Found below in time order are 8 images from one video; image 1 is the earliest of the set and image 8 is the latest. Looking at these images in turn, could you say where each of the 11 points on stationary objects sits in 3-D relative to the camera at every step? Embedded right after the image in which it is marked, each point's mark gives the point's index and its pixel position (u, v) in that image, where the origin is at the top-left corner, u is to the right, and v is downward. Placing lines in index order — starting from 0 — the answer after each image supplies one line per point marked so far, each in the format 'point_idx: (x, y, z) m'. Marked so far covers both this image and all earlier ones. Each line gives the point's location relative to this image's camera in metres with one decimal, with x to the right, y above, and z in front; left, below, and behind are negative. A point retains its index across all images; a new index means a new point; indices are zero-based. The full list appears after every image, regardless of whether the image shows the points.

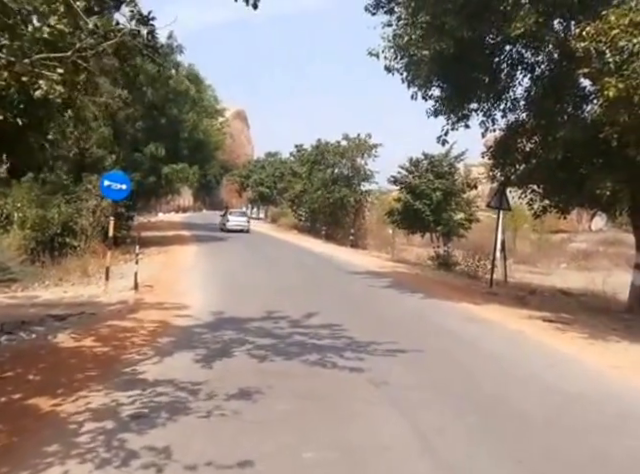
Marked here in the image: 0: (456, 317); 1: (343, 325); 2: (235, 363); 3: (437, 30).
0: (+2.4, -1.4, +11.2) m
1: (+0.3, -1.3, +9.6) m
2: (-1.0, -1.4, +7.0) m
3: (+2.4, +4.3, +13.0) m
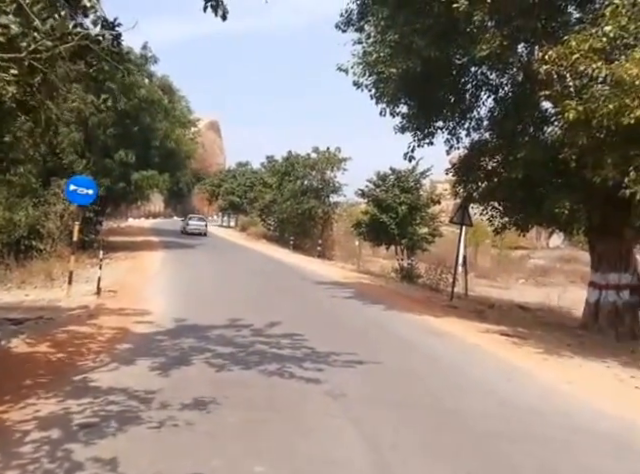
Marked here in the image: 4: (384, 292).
0: (+1.8, -1.7, +11.3) m
1: (-0.3, -1.5, +9.6) m
2: (-1.4, -1.5, +7.0) m
3: (+1.7, +4.0, +13.3) m
4: (+1.6, -1.5, +16.7) m
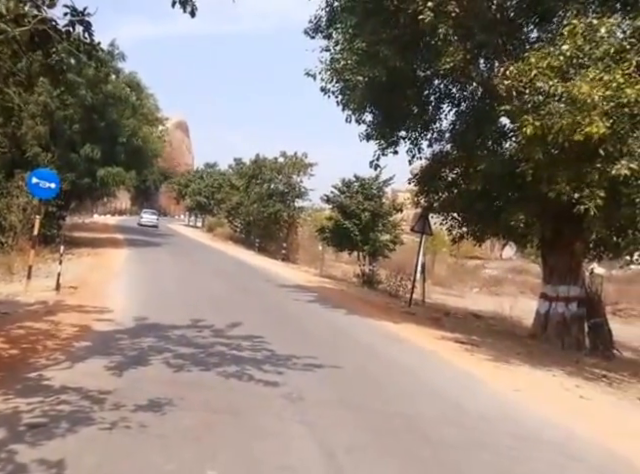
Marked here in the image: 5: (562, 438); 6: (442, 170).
0: (+1.0, -1.8, +11.5) m
1: (-0.9, -1.6, +9.7) m
2: (-1.9, -1.5, +7.0) m
3: (+1.1, +3.9, +13.5) m
4: (+0.7, -1.7, +16.9) m
5: (+2.4, -2.0, +6.3) m
6: (+3.1, +1.6, +15.6) m
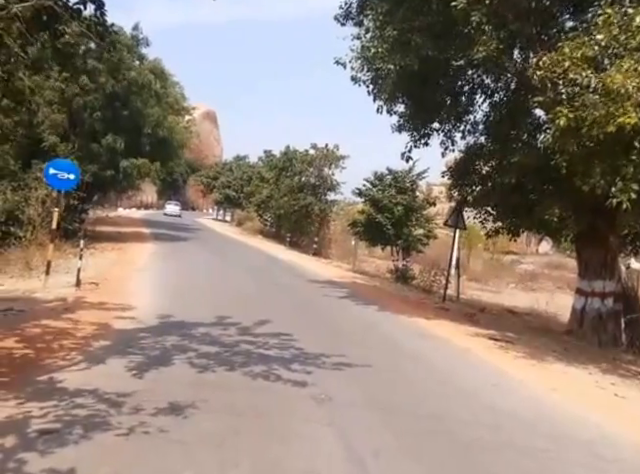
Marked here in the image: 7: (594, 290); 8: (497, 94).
0: (+1.6, -1.7, +11.0) m
1: (-0.4, -1.5, +9.3) m
2: (-1.6, -1.4, +6.6) m
3: (+1.7, +4.0, +12.9) m
4: (+1.5, -1.5, +16.4) m
5: (+2.7, -1.9, +5.8) m
6: (+3.8, +1.8, +14.9) m
7: (+6.3, -1.2, +14.1) m
8: (+4.0, +3.3, +13.8) m
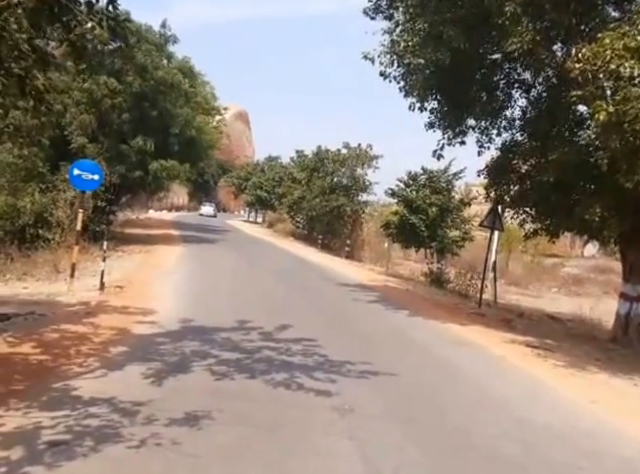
0: (+2.1, -1.7, +10.6) m
1: (0.0, -1.5, +9.0) m
2: (-1.3, -1.5, +6.4) m
3: (+2.3, +4.0, +12.5) m
4: (+2.2, -1.5, +16.0) m
5: (+2.9, -2.0, +5.3) m
6: (+4.5, +1.8, +14.4) m
7: (+7.0, -1.2, +13.4) m
8: (+4.7, +3.2, +13.3) m
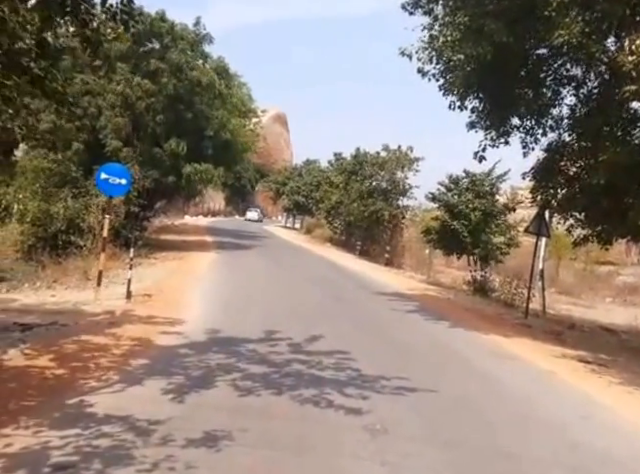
0: (+2.6, -1.8, +10.0) m
1: (+0.4, -1.6, +8.6) m
2: (-1.0, -1.5, +6.1) m
3: (+3.0, +3.9, +12.0) m
4: (+3.2, -1.7, +15.4) m
5: (+3.1, -2.0, +4.7) m
6: (+5.3, +1.6, +13.7) m
7: (+7.7, -1.4, +12.5) m
8: (+5.4, +3.1, +12.6) m
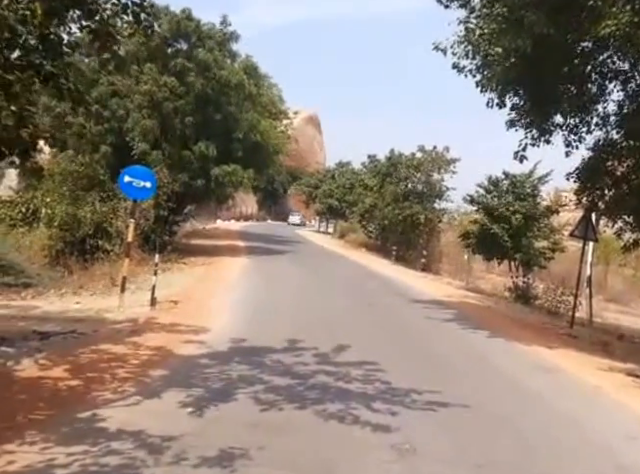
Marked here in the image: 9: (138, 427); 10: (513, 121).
0: (+3.1, -1.9, +9.4) m
1: (+0.8, -1.6, +8.1) m
2: (-0.8, -1.6, +5.8) m
3: (+3.6, +3.8, +11.4) m
4: (+4.0, -1.8, +14.8) m
5: (+3.3, -2.1, +4.1) m
6: (+6.0, +1.5, +13.0) m
7: (+8.3, -1.4, +11.6) m
8: (+6.0, +3.0, +11.9) m
9: (-1.5, -1.5, +5.1) m
10: (+4.4, +2.6, +14.3) m
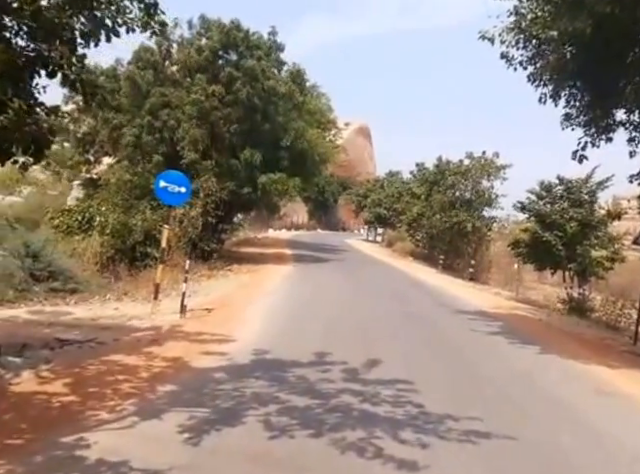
0: (+3.5, -2.0, +8.4) m
1: (+1.1, -1.7, +7.3) m
2: (-0.7, -1.6, +5.1) m
3: (+4.2, +3.7, +10.4) m
4: (+4.8, -1.9, +13.7) m
5: (+3.2, -2.1, +3.1) m
6: (+6.7, +1.4, +11.8) m
7: (+8.9, -1.6, +10.2) m
8: (+6.7, +2.9, +10.7) m
9: (-1.4, -1.6, +4.5) m
10: (+5.2, +2.4, +13.2) m
